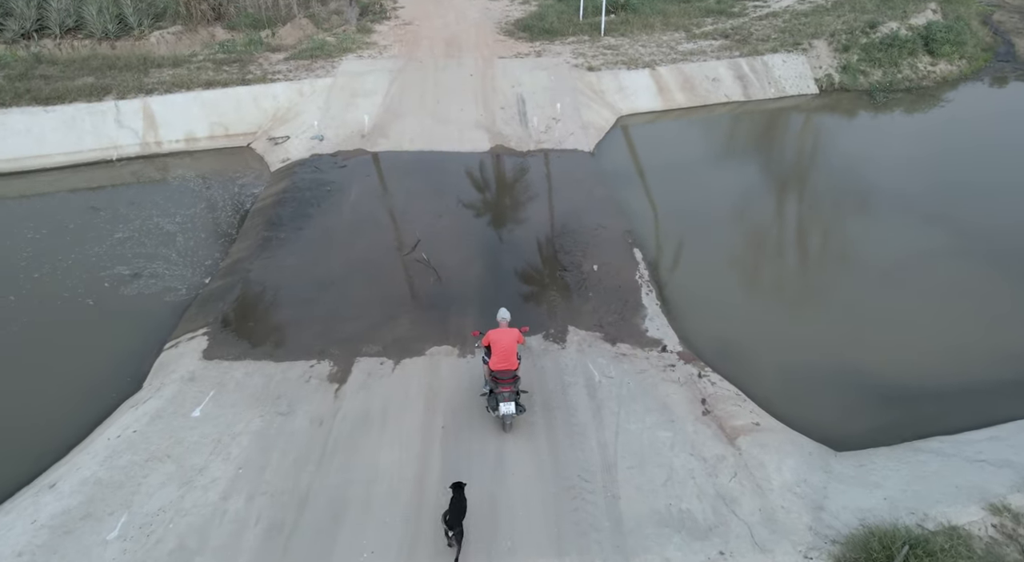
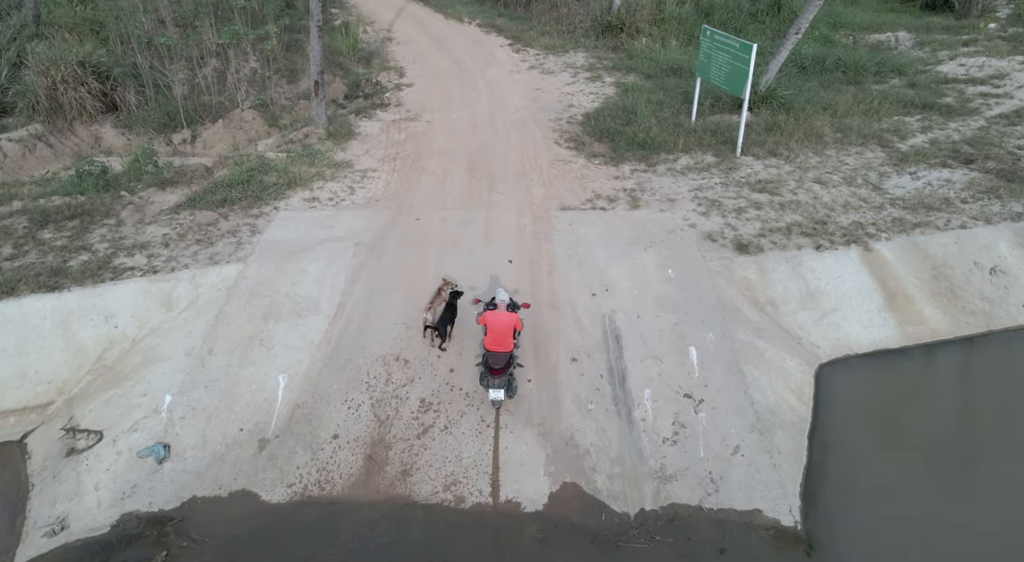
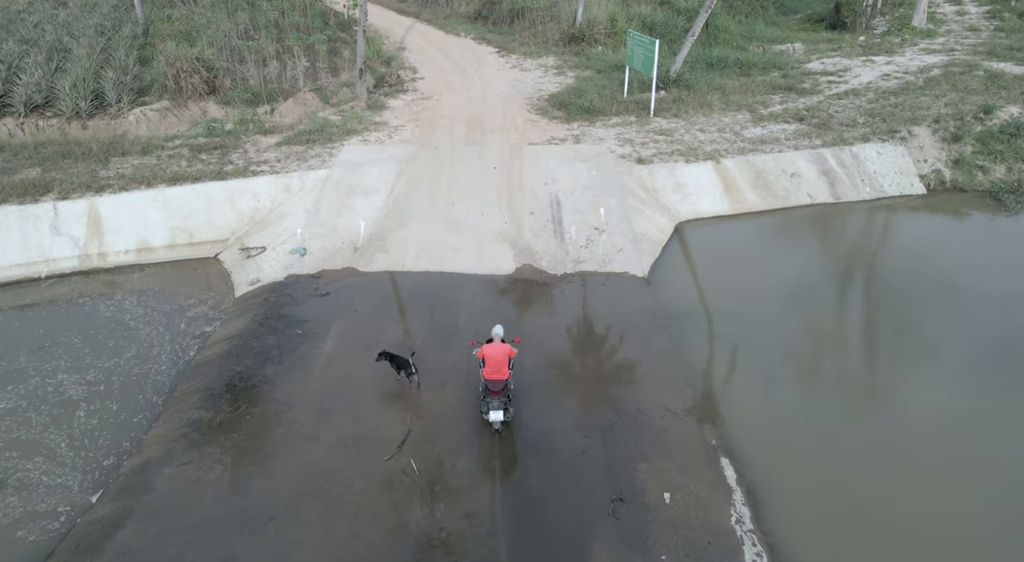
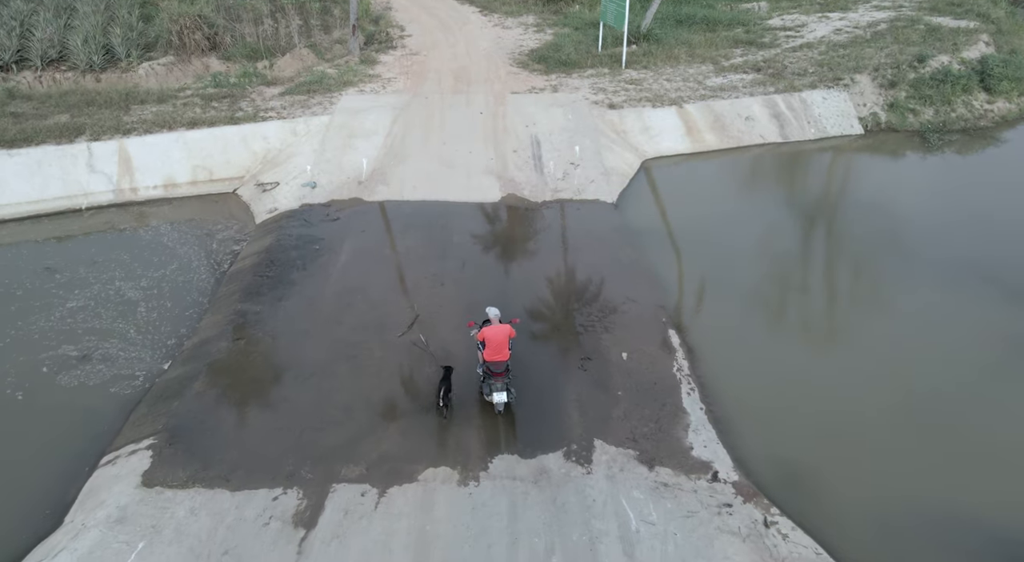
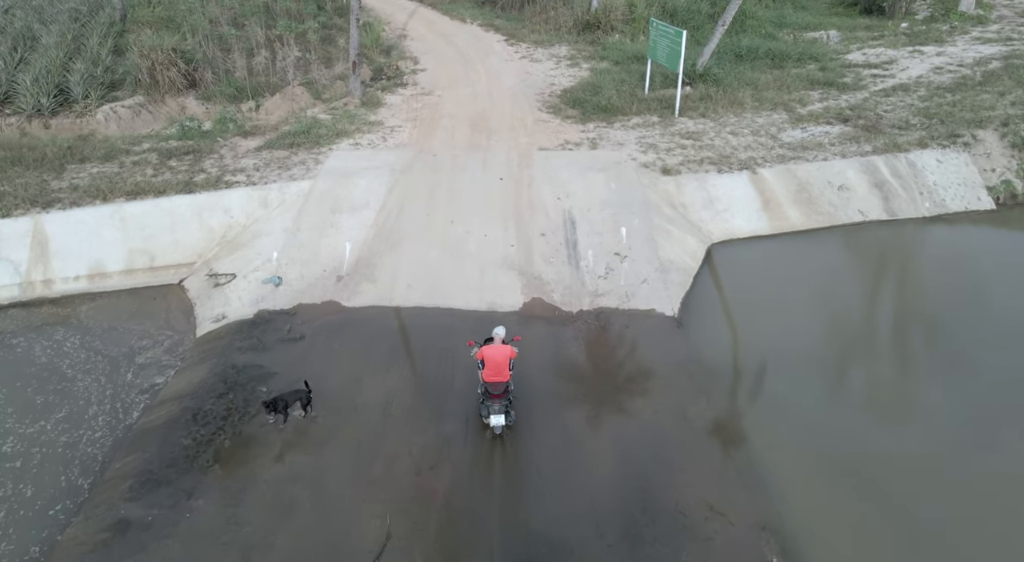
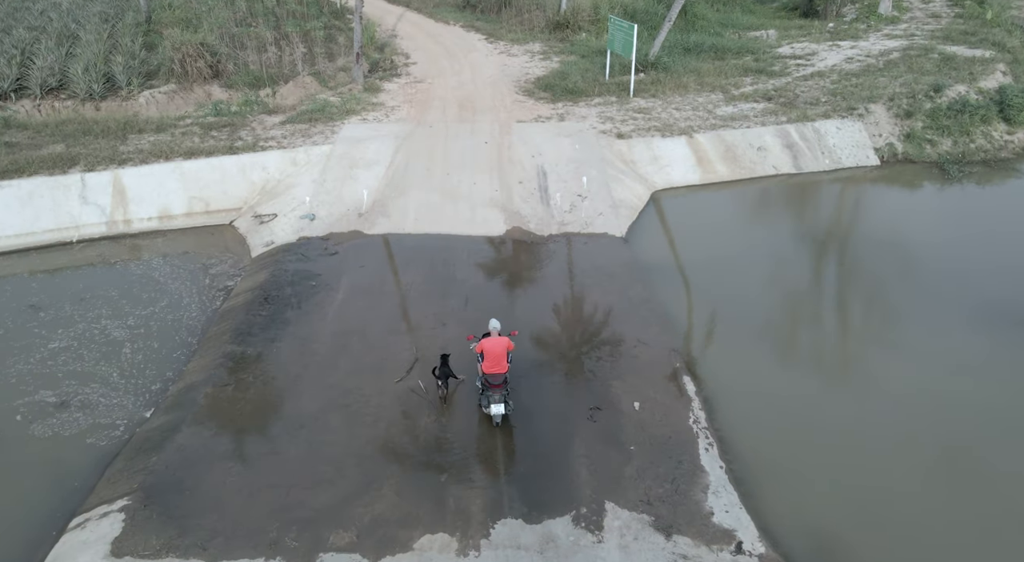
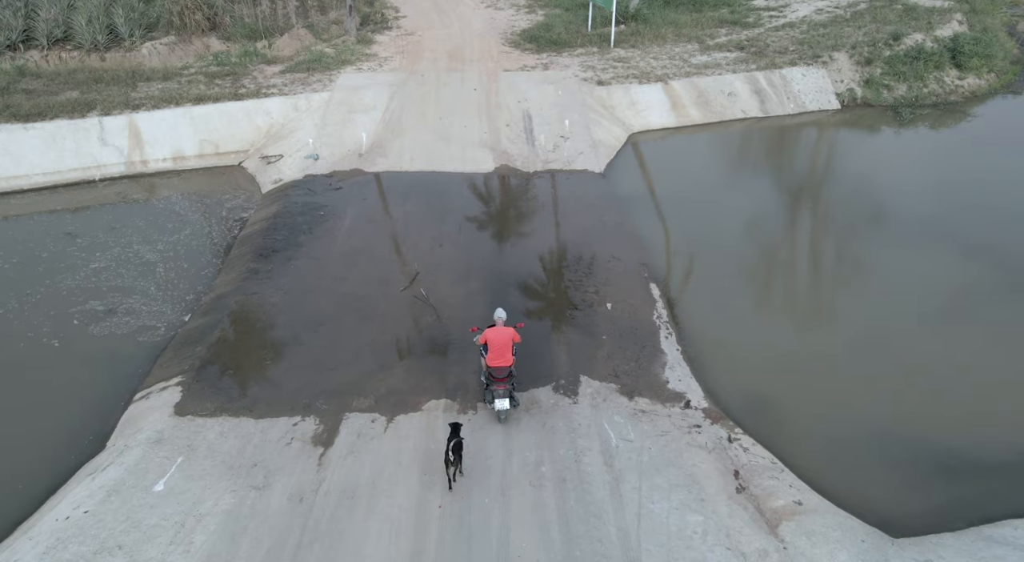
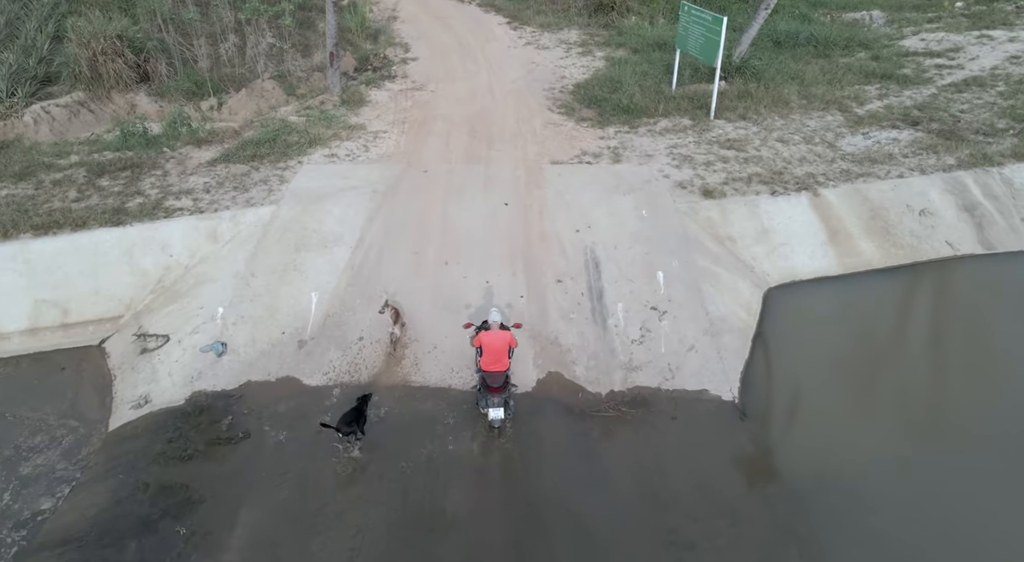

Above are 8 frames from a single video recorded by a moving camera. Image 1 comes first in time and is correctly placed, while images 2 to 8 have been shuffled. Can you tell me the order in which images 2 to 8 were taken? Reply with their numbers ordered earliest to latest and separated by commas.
7, 4, 6, 3, 5, 8, 2
